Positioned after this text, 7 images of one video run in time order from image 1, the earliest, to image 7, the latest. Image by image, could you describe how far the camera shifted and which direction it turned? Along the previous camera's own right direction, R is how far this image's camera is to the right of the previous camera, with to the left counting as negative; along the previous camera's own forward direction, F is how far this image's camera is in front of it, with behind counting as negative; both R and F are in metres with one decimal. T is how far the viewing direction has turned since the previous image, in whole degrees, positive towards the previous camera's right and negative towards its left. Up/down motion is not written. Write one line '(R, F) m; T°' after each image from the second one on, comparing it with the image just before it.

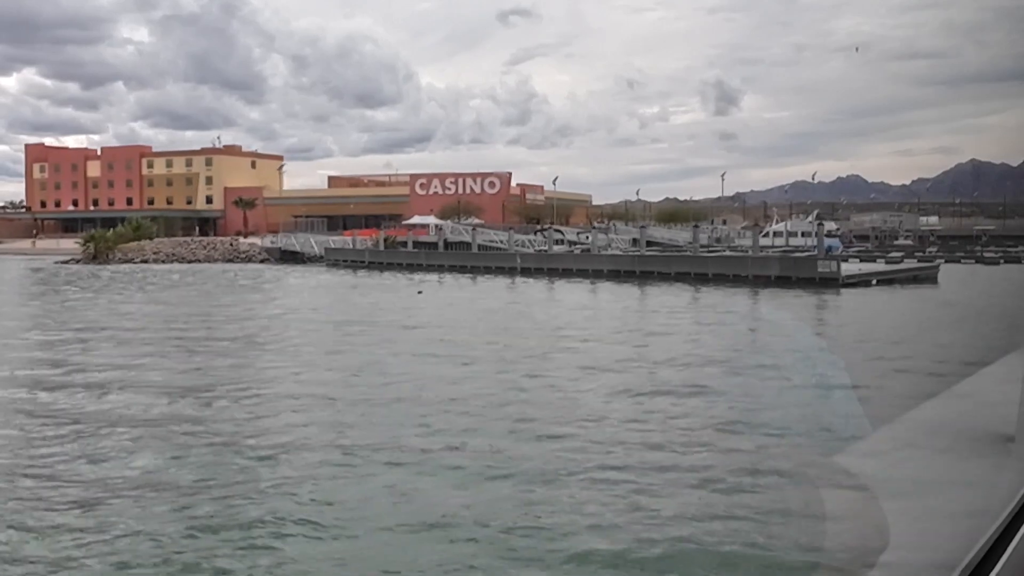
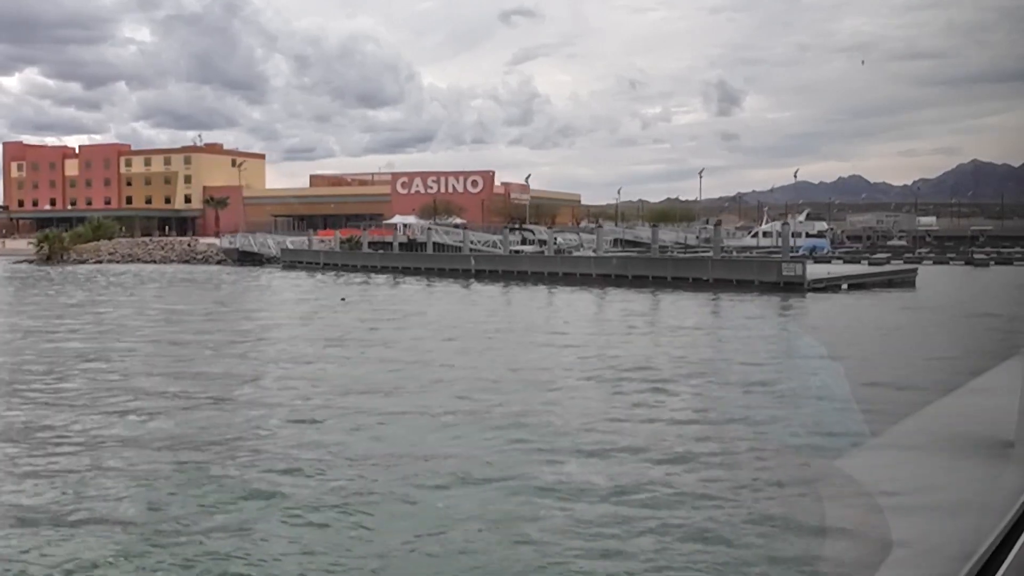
(+1.0, +1.3) m; 0°
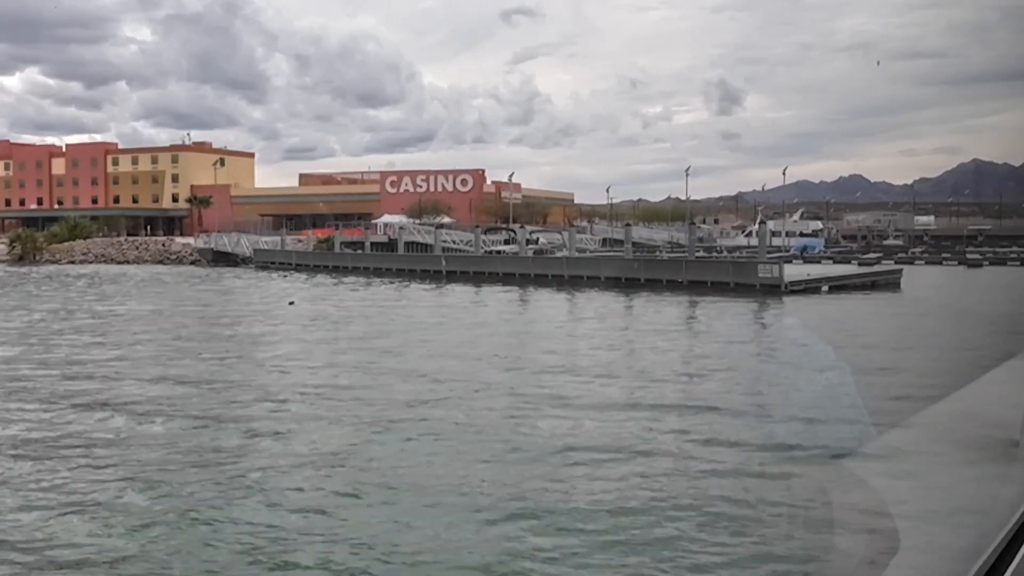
(+0.6, +0.7) m; 0°
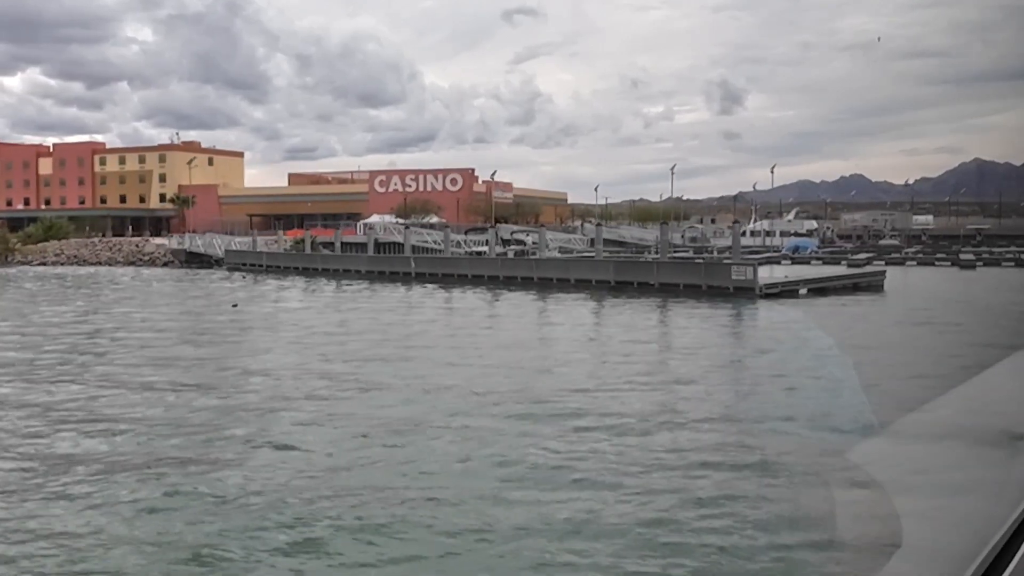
(+0.6, +0.7) m; 0°
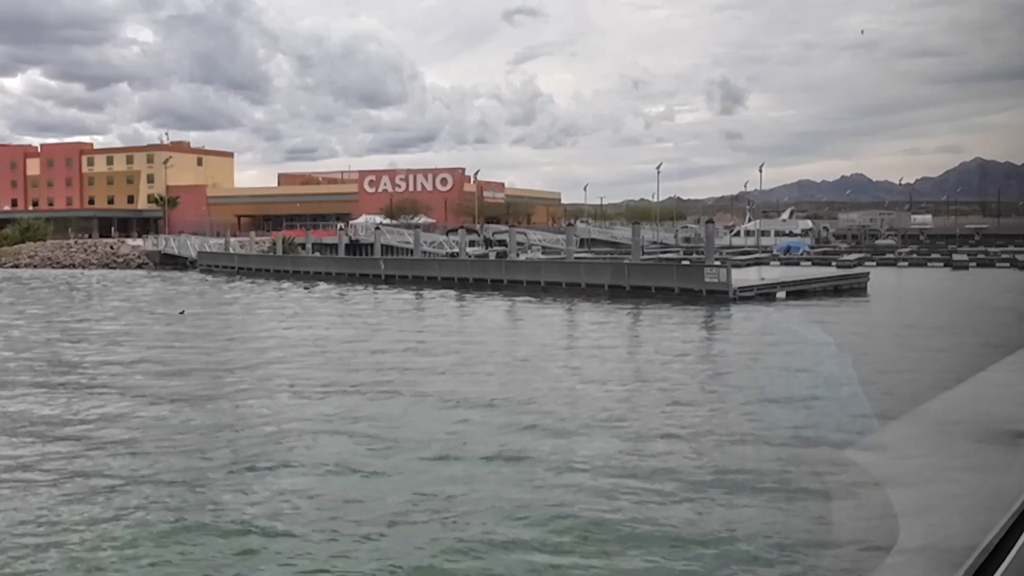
(+0.5, +0.6) m; 0°
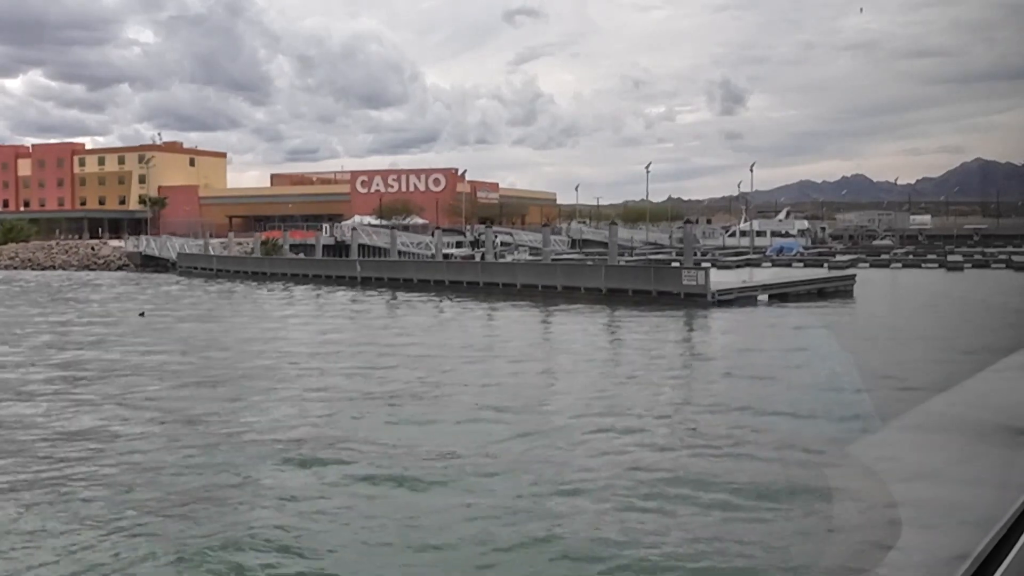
(+0.4, +0.4) m; 0°
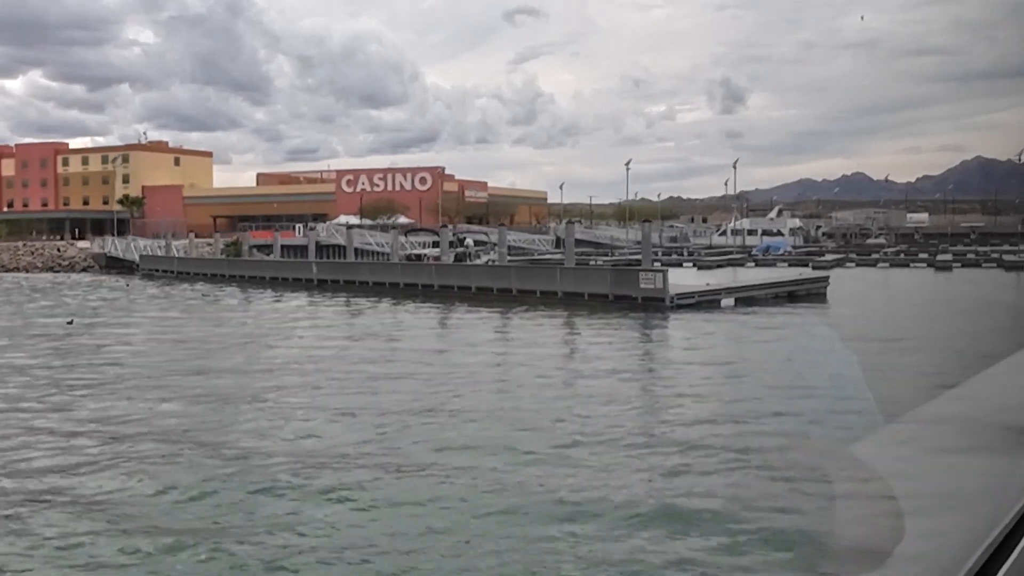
(+0.7, +0.8) m; 0°
